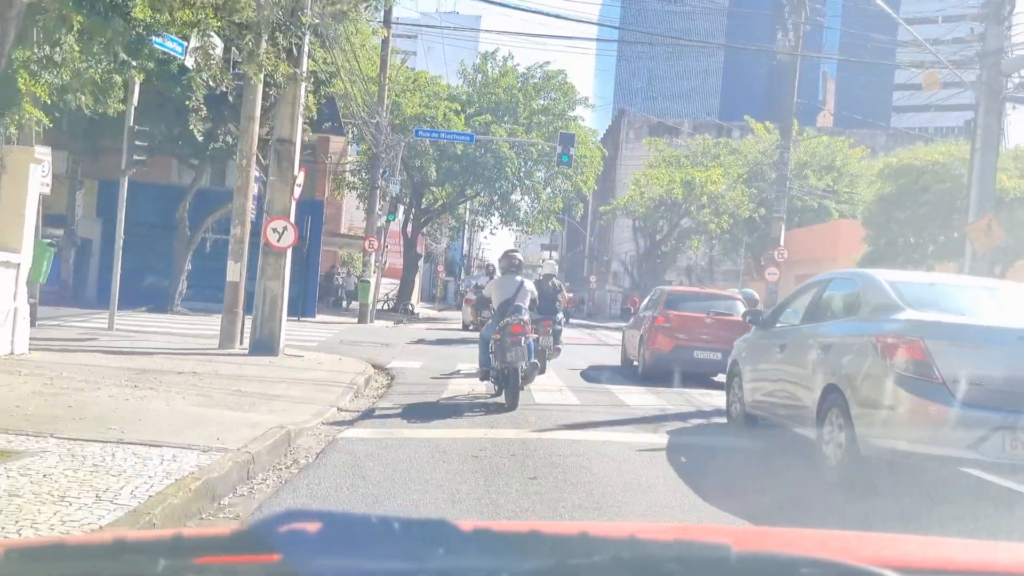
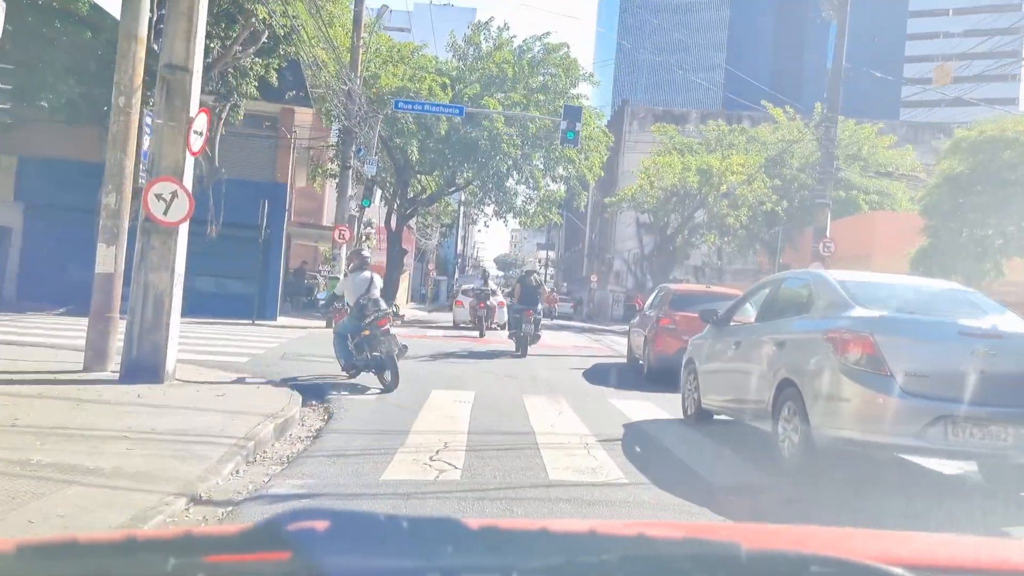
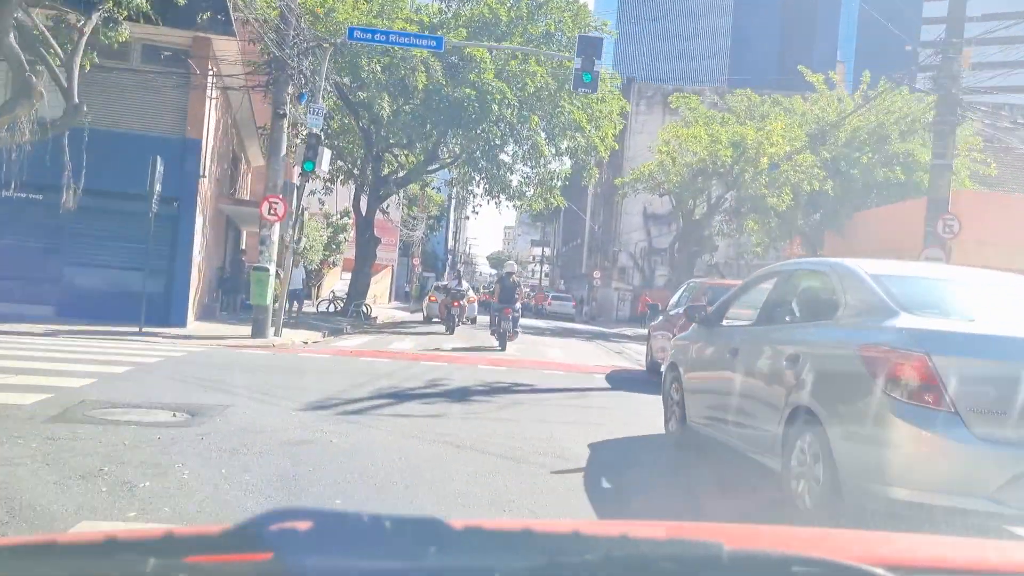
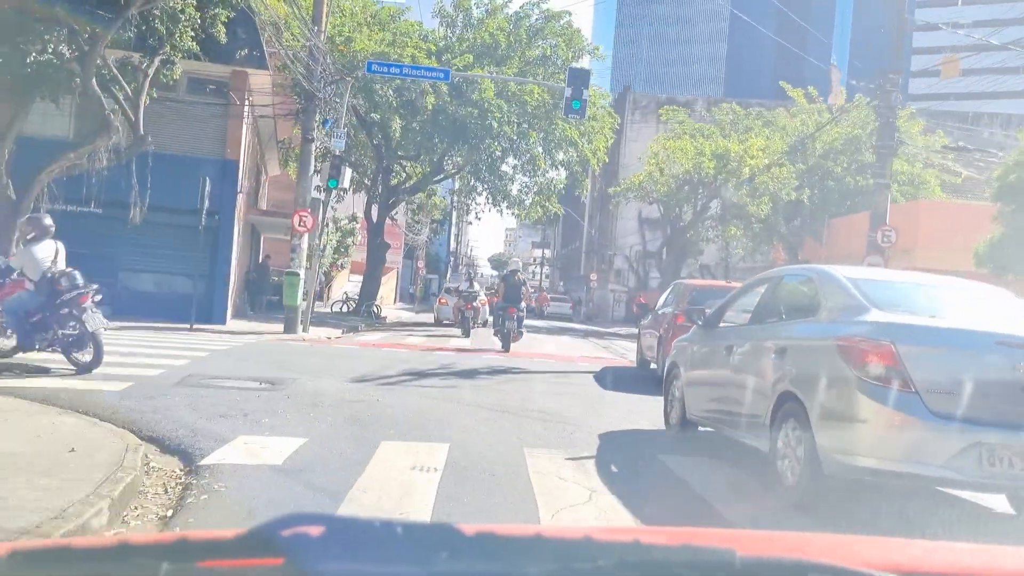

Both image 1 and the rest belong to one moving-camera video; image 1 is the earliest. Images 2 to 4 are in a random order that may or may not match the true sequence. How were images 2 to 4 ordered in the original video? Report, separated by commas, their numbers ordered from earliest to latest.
2, 4, 3
